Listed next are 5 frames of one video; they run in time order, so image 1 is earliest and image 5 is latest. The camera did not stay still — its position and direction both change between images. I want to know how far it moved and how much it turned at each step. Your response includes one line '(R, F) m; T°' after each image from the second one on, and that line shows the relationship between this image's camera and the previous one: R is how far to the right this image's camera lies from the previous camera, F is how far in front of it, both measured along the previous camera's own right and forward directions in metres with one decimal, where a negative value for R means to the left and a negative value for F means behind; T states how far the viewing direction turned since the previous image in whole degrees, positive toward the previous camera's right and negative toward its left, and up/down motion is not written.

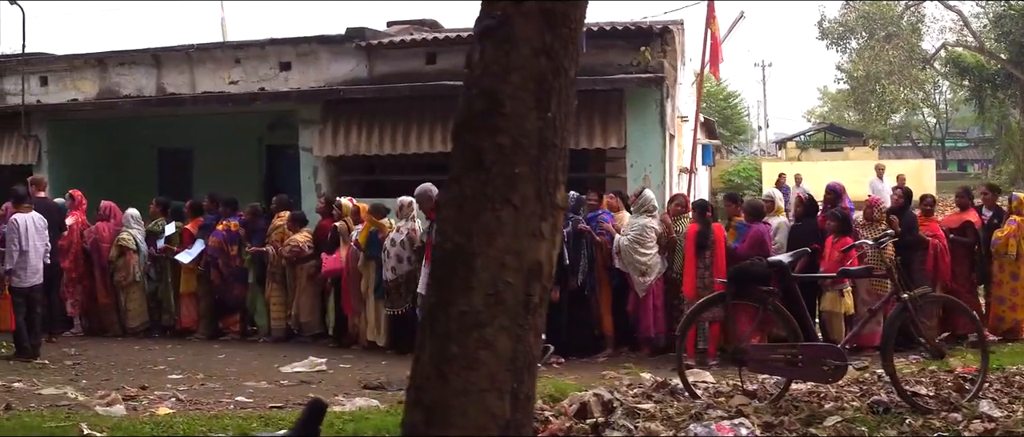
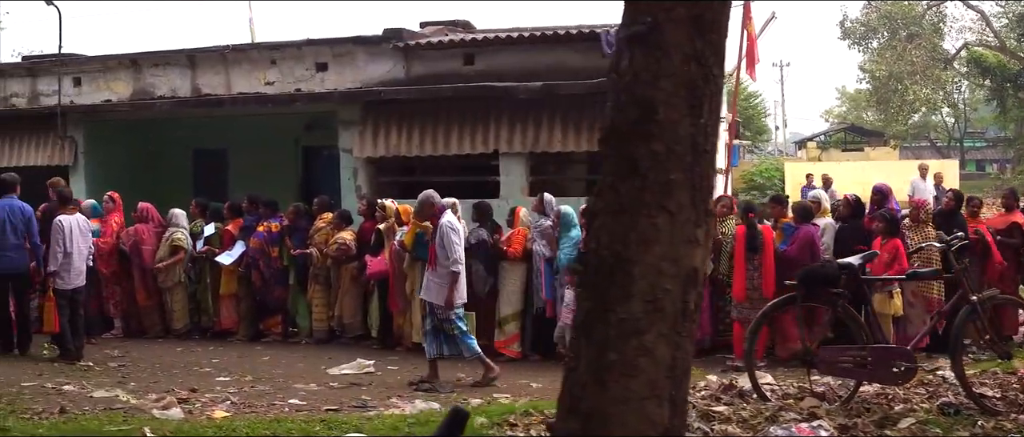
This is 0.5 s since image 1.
(-0.3, 0.0) m; 0°
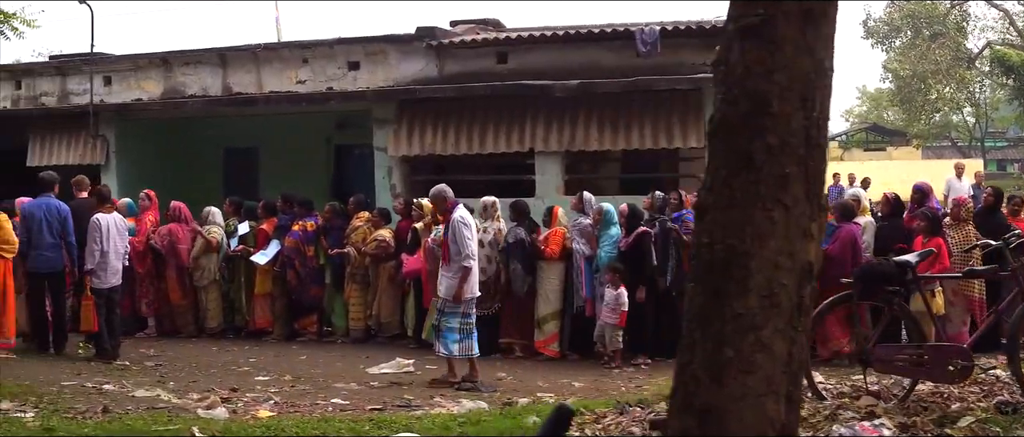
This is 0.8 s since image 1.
(-0.2, 0.0) m; 0°
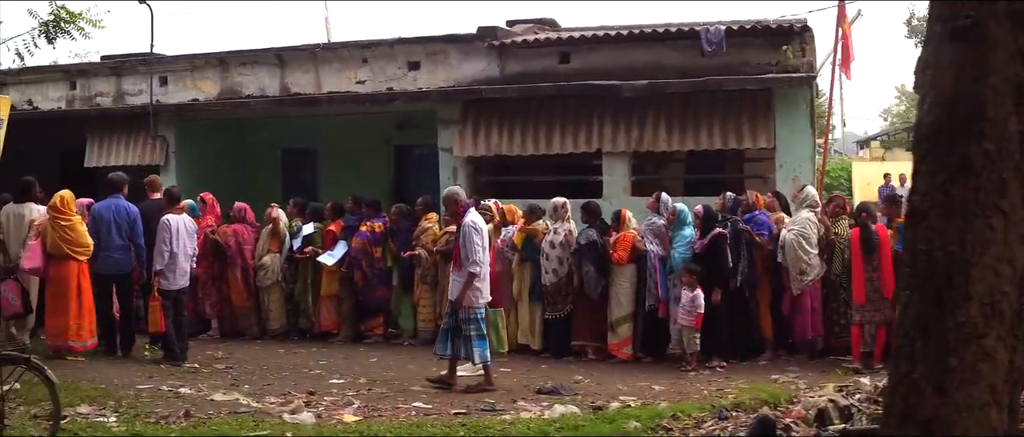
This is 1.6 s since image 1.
(-0.4, +0.1) m; 0°
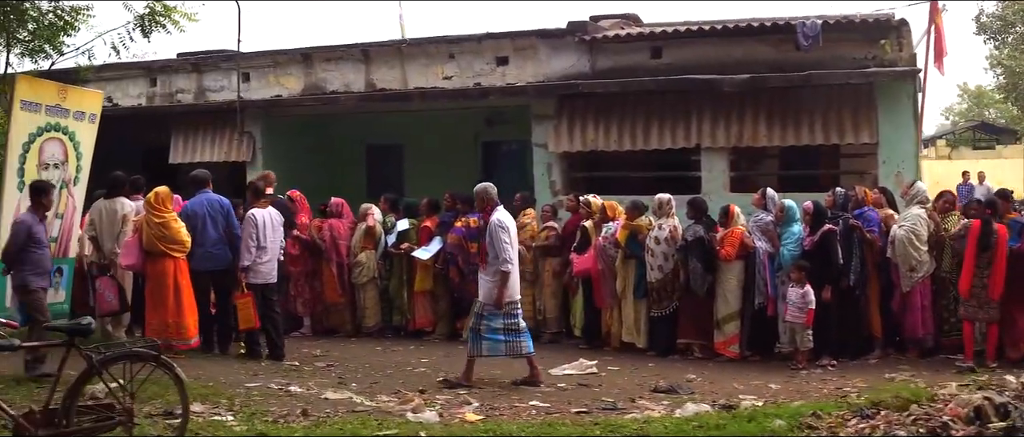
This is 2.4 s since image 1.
(-0.5, +0.1) m; 0°
